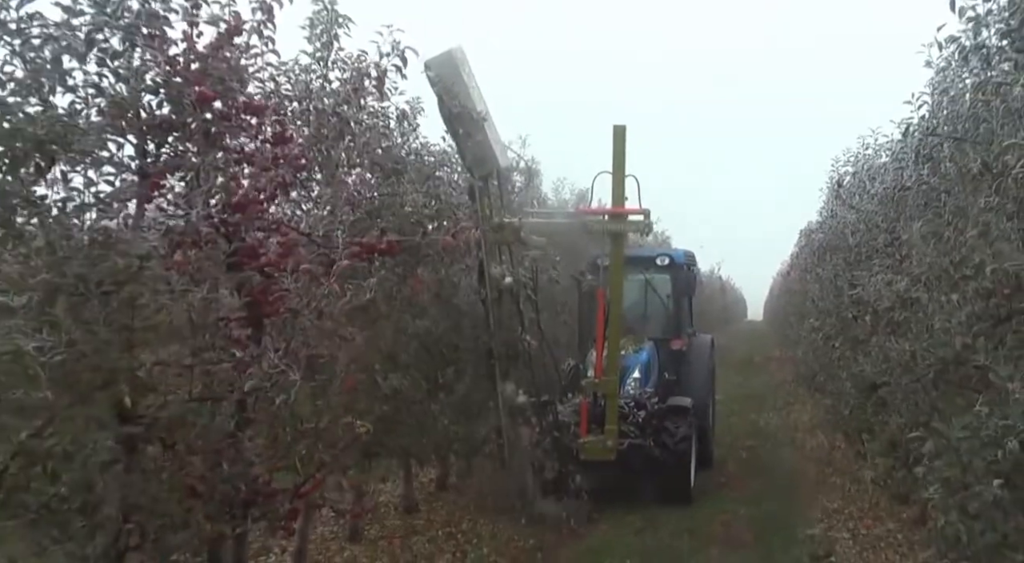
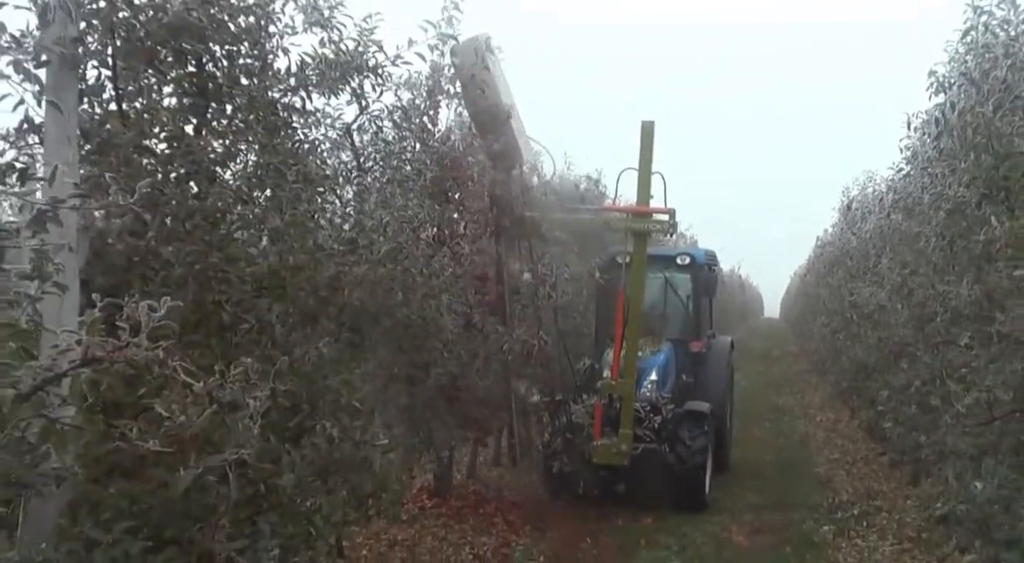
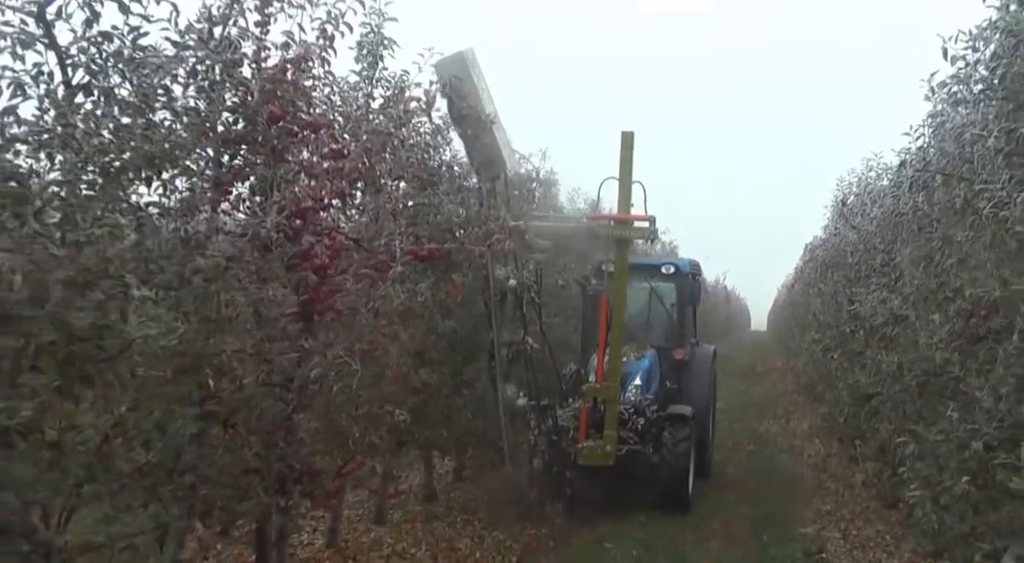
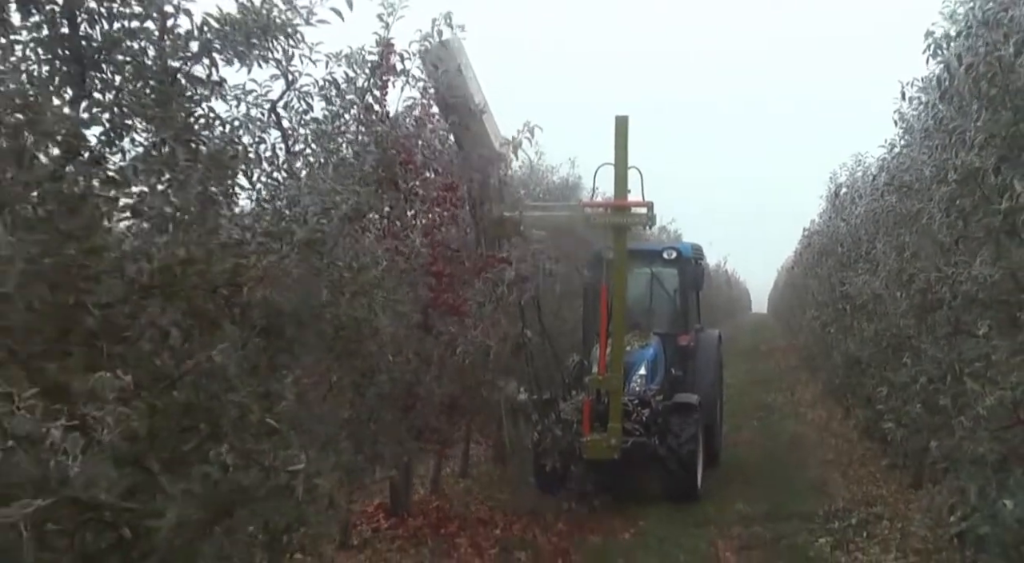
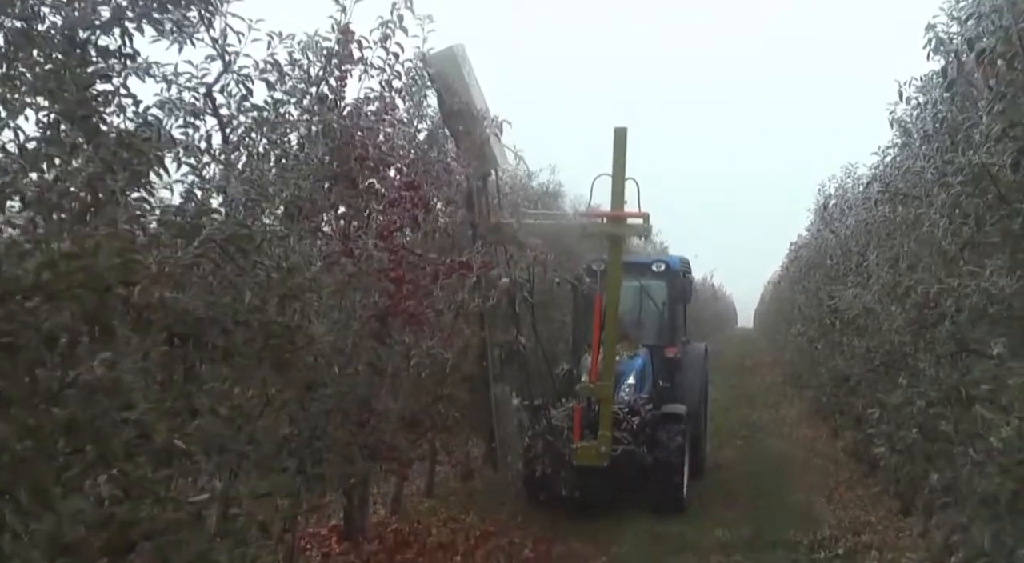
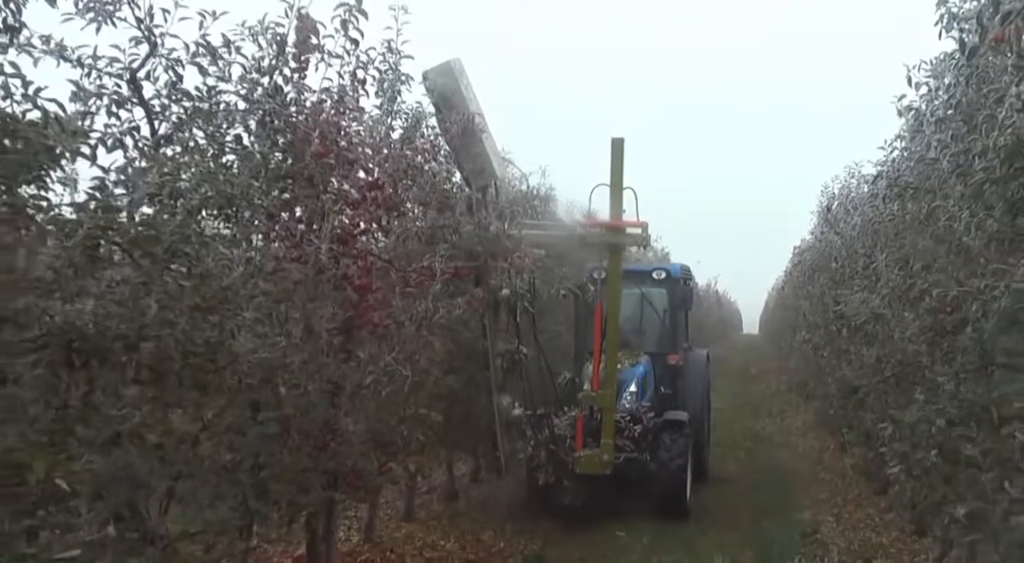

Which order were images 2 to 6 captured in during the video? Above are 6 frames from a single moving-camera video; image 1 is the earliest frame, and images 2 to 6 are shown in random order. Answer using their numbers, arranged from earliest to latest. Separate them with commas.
3, 6, 5, 4, 2
